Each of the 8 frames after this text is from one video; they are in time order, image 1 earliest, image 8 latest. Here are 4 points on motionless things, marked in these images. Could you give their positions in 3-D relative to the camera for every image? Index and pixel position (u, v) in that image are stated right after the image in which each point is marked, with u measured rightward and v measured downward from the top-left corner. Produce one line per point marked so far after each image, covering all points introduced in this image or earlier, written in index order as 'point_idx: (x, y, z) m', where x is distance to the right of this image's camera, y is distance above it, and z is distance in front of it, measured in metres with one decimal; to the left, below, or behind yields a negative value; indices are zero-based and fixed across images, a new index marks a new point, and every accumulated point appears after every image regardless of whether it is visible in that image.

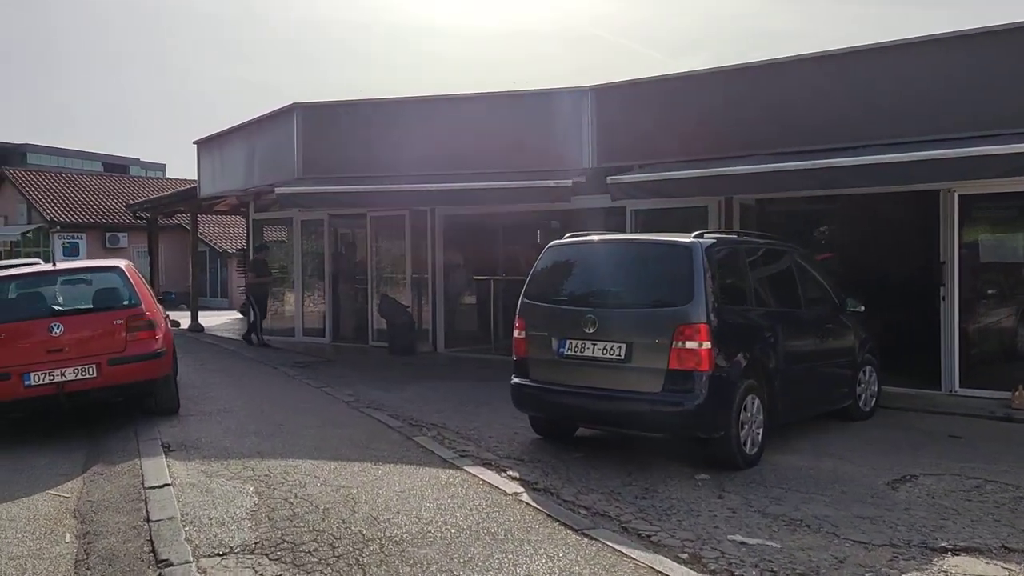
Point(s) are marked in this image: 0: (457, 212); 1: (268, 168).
0: (-0.9, +1.2, +13.7) m
1: (-3.9, +1.9, +14.2) m
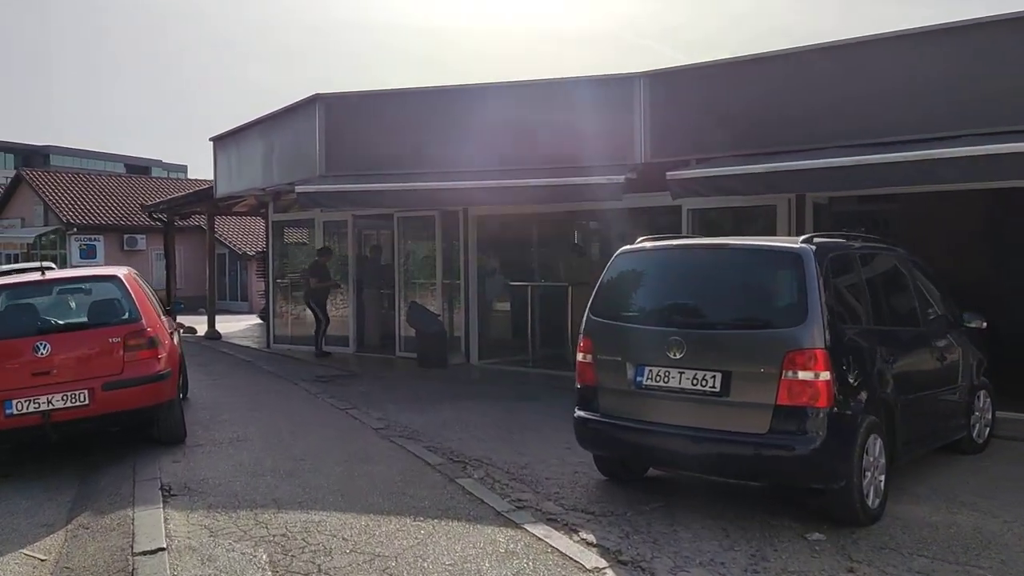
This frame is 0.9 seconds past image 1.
0: (-0.3, +1.1, +12.6) m
1: (-3.4, +1.8, +13.2) m
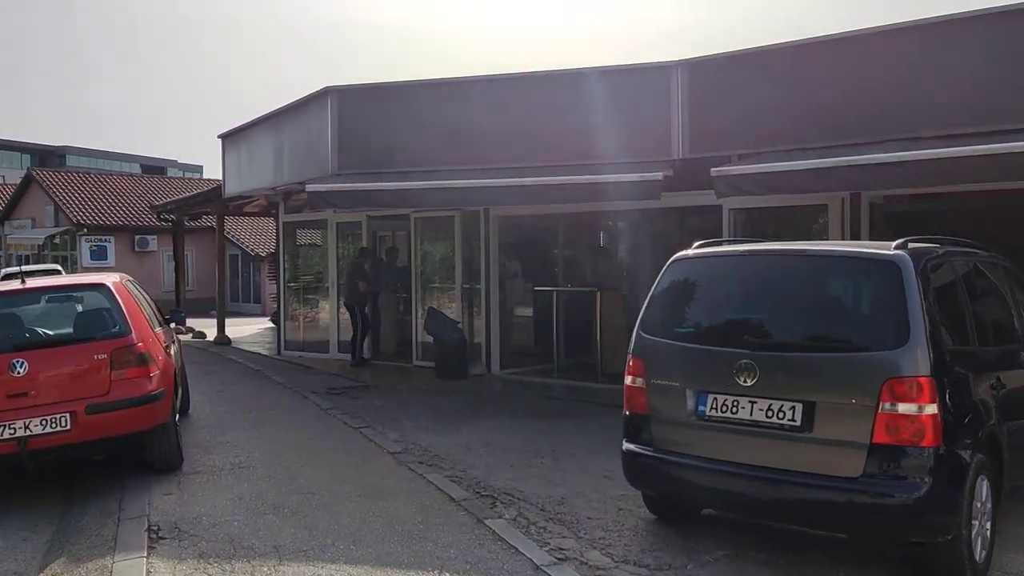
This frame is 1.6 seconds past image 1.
0: (0.0, +1.1, +11.8) m
1: (-3.0, +1.8, +12.5) m
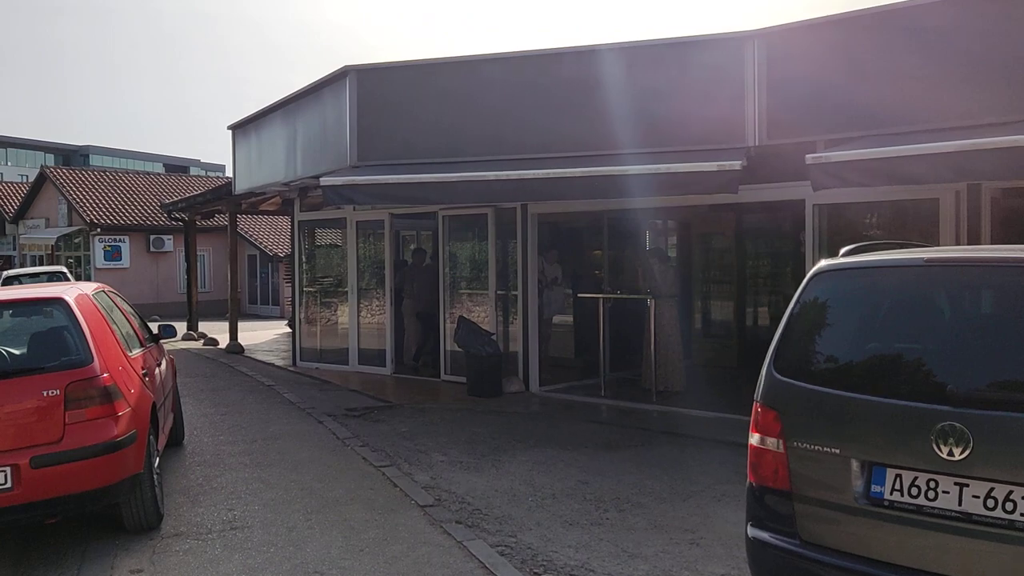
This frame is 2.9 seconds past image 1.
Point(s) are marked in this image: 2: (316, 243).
0: (+0.5, +1.0, +10.5) m
1: (-2.5, +1.7, +11.3) m
2: (-3.1, +0.7, +13.9) m
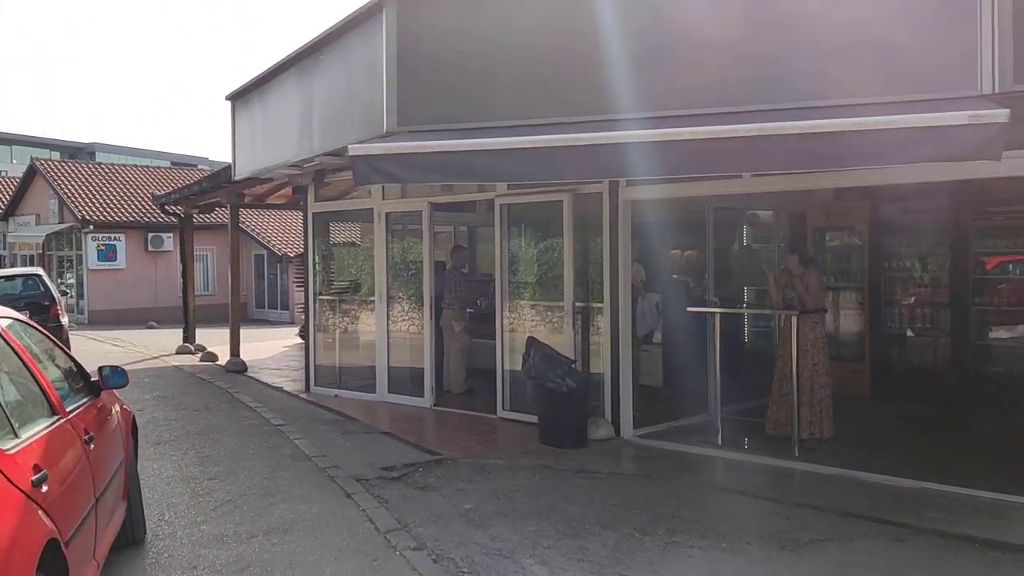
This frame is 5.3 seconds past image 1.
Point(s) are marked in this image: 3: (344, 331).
0: (+1.3, +0.9, +7.9) m
1: (-1.7, +1.6, +8.7) m
2: (-2.3, +0.6, +11.3) m
3: (-2.1, -0.5, +11.2) m
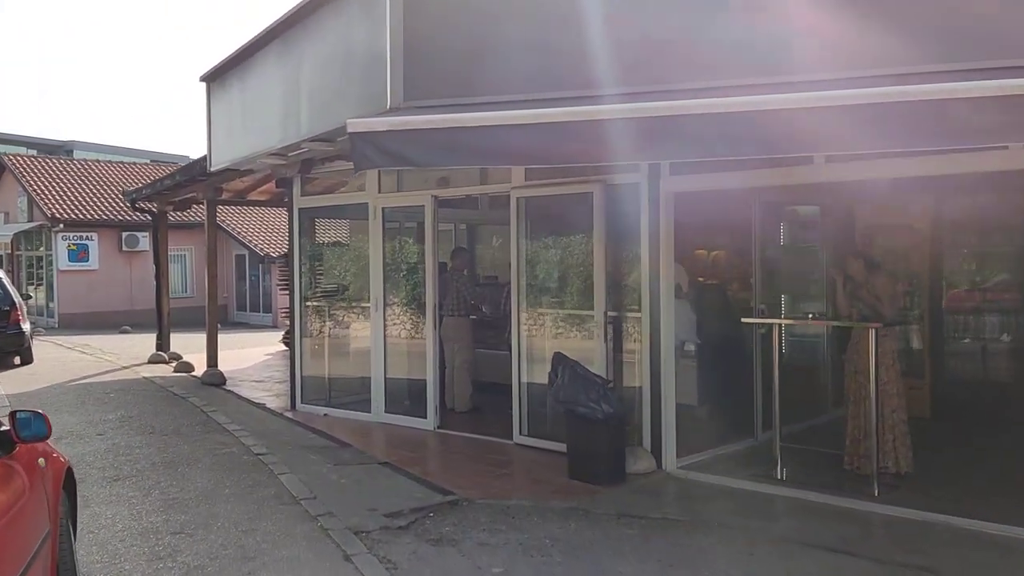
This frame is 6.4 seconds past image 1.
0: (+1.4, +0.8, +6.8) m
1: (-1.6, +1.6, +7.5) m
2: (-2.2, +0.6, +10.1) m
3: (-2.0, -0.6, +10.0) m
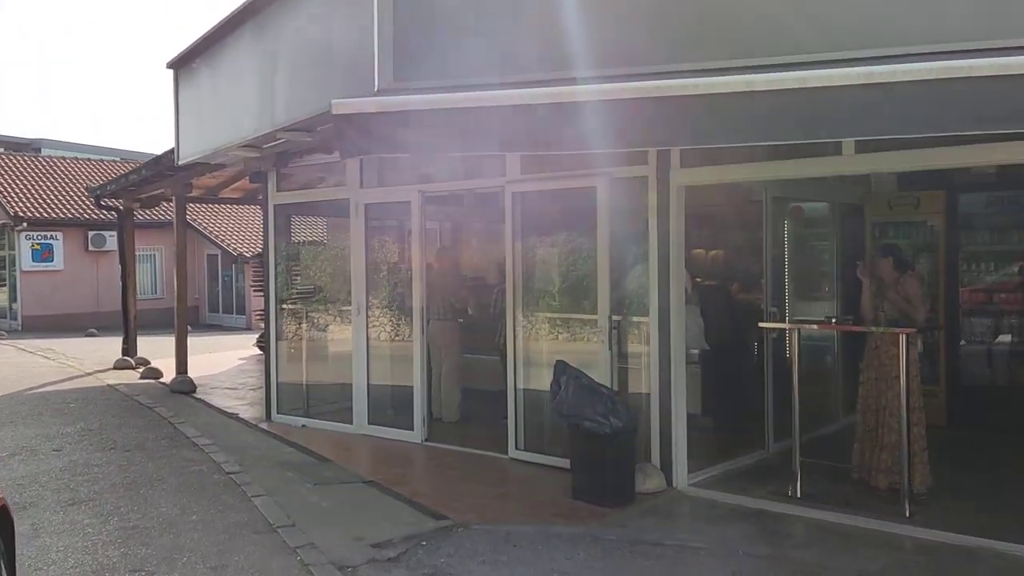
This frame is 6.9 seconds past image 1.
0: (+1.4, +0.8, +6.2) m
1: (-1.6, +1.5, +6.9) m
2: (-2.3, +0.6, +9.4) m
3: (-2.1, -0.6, +9.4) m
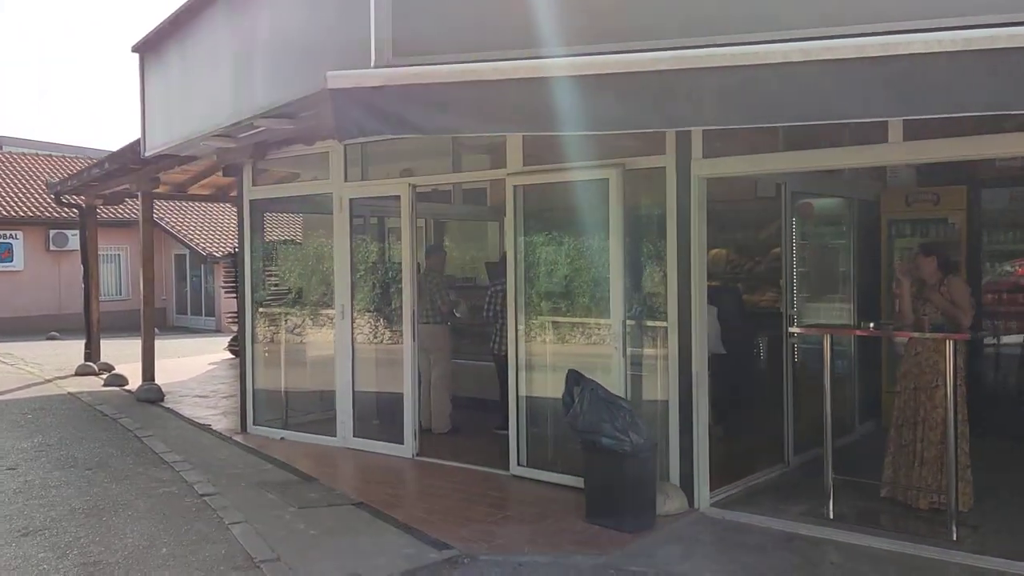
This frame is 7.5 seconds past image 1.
0: (+1.4, +0.8, +5.7) m
1: (-1.6, +1.5, +6.2) m
2: (-2.3, +0.5, +8.8) m
3: (-2.2, -0.6, +8.7) m
